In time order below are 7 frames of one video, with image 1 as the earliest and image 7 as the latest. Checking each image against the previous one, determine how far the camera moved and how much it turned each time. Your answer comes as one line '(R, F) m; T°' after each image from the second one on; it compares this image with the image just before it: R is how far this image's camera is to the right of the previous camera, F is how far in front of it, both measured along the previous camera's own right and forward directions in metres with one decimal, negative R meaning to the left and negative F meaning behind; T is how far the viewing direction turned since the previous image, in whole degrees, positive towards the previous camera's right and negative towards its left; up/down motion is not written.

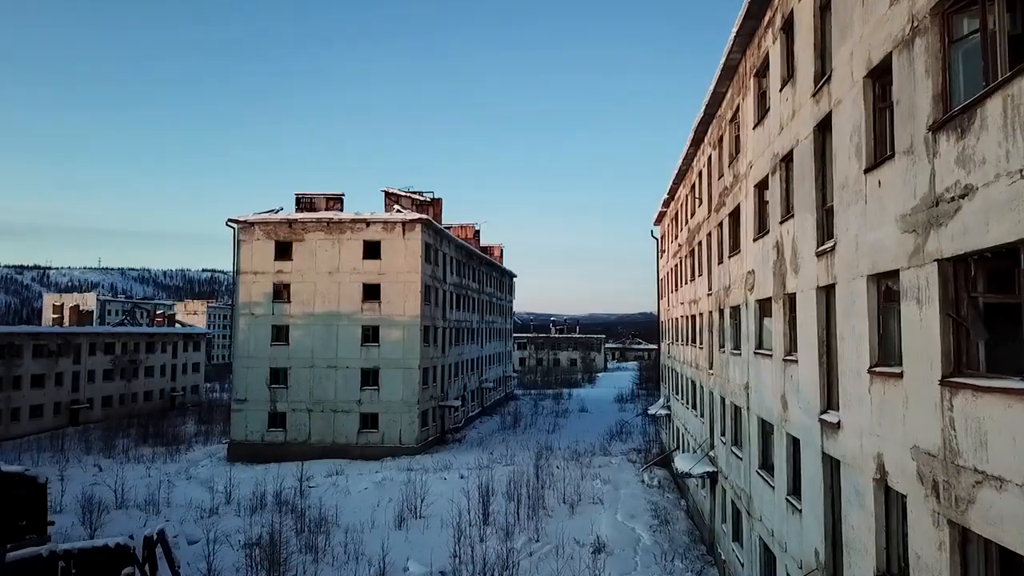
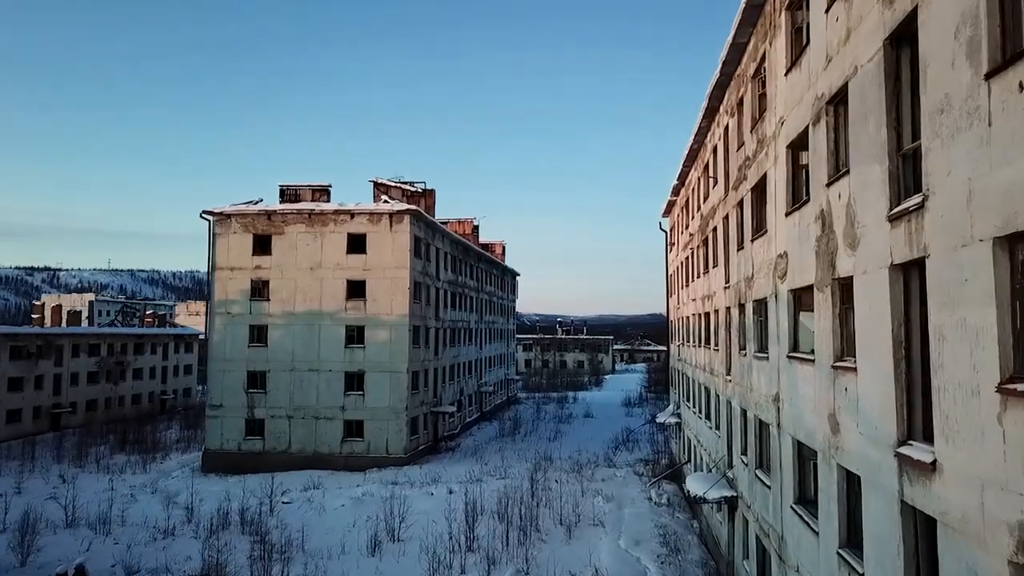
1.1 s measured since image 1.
(+0.6, +2.9) m; -1°
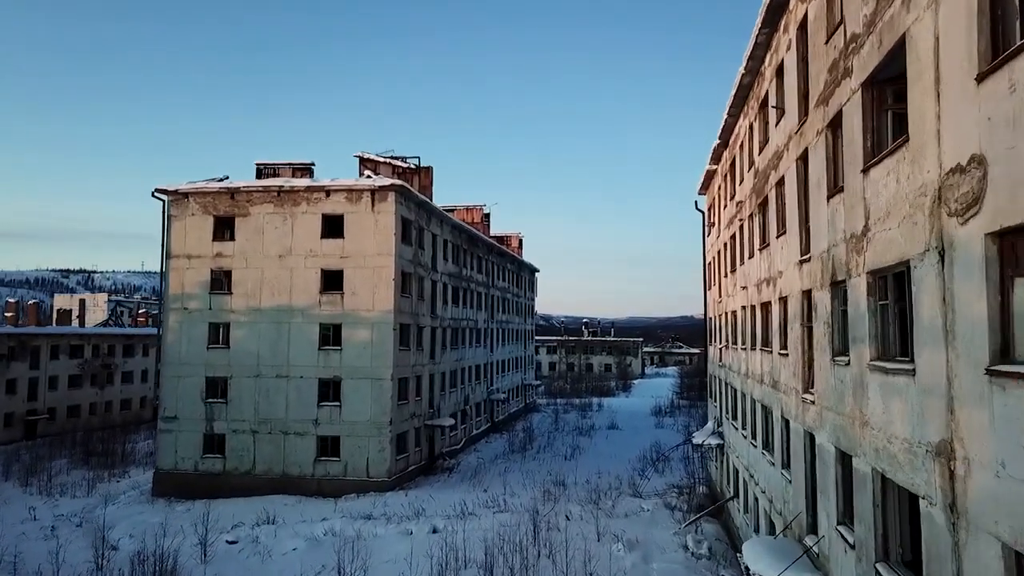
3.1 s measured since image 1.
(+1.0, +5.7) m; -2°
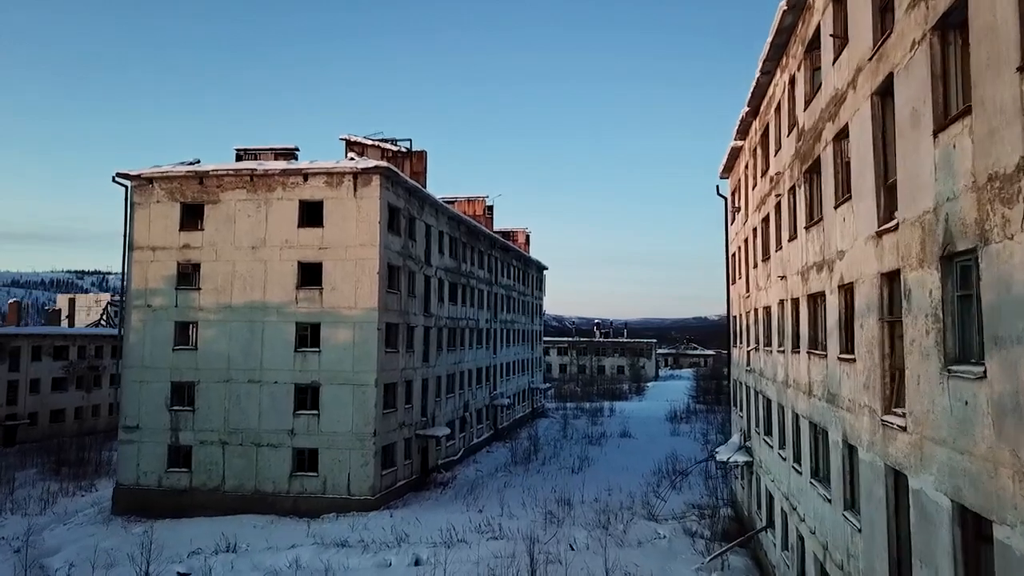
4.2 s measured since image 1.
(+0.5, +3.1) m; -1°
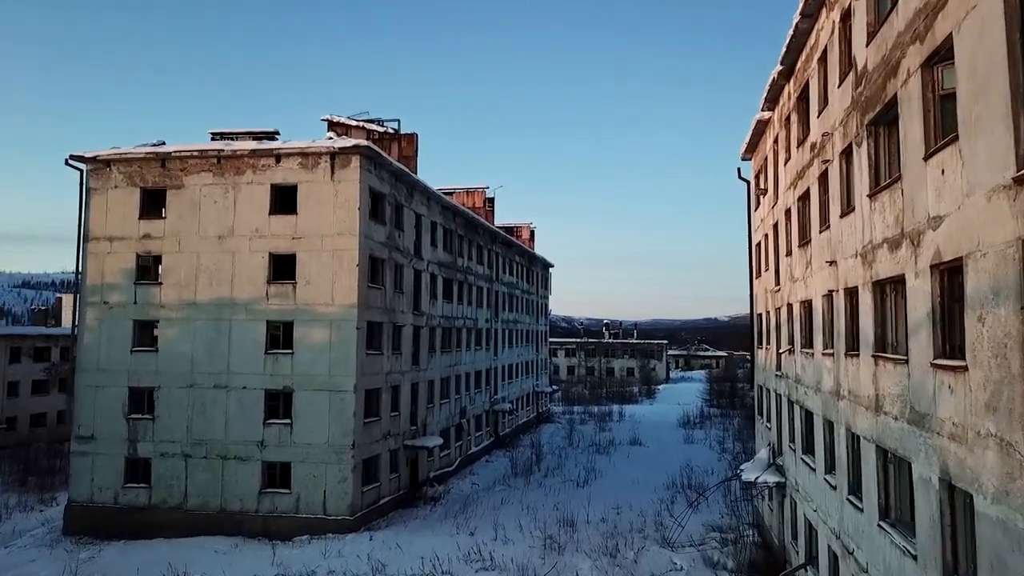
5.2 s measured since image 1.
(+0.4, +2.8) m; -1°
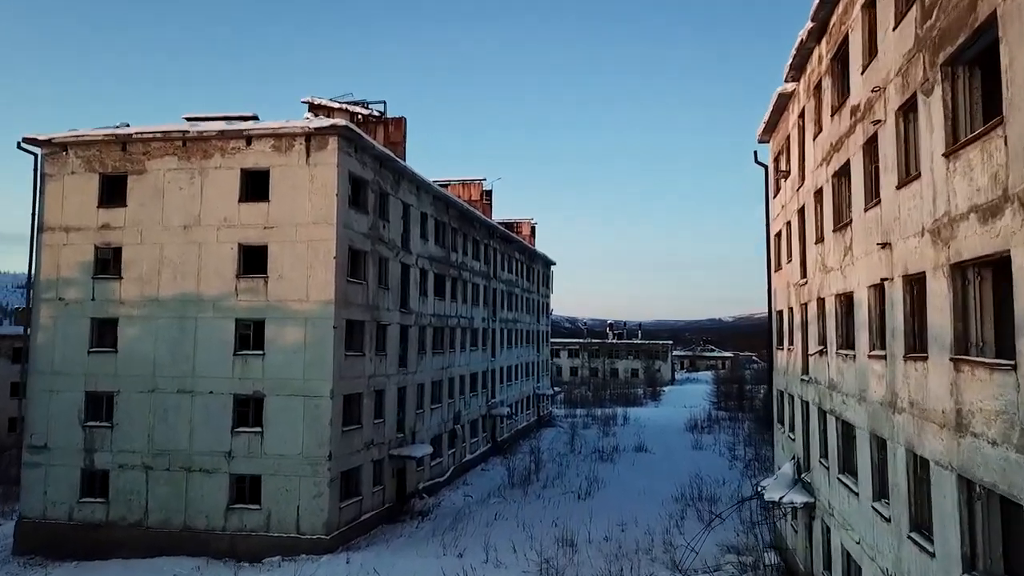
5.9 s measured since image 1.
(+0.3, +2.1) m; 0°
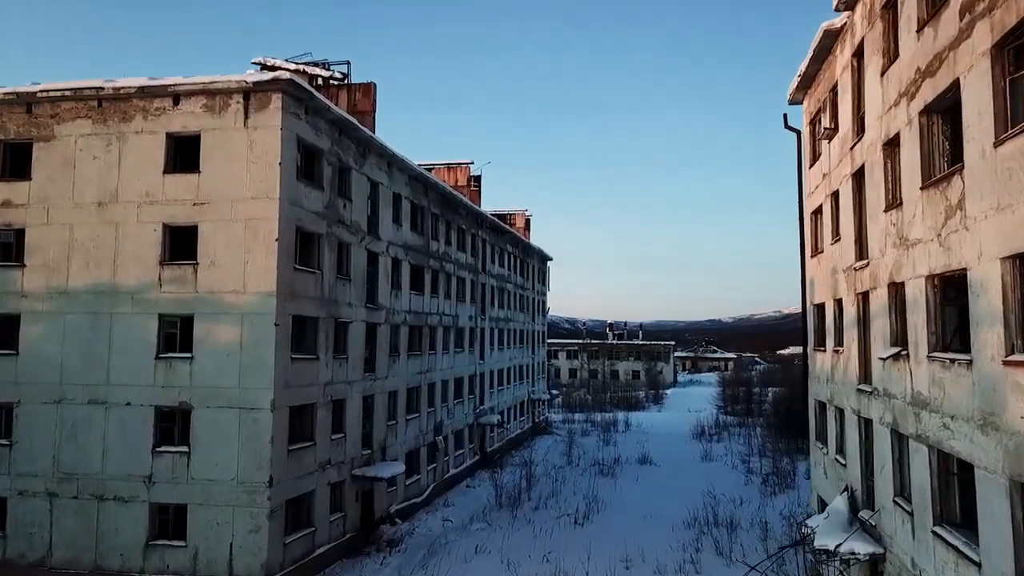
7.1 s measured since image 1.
(+0.5, +3.6) m; 0°
